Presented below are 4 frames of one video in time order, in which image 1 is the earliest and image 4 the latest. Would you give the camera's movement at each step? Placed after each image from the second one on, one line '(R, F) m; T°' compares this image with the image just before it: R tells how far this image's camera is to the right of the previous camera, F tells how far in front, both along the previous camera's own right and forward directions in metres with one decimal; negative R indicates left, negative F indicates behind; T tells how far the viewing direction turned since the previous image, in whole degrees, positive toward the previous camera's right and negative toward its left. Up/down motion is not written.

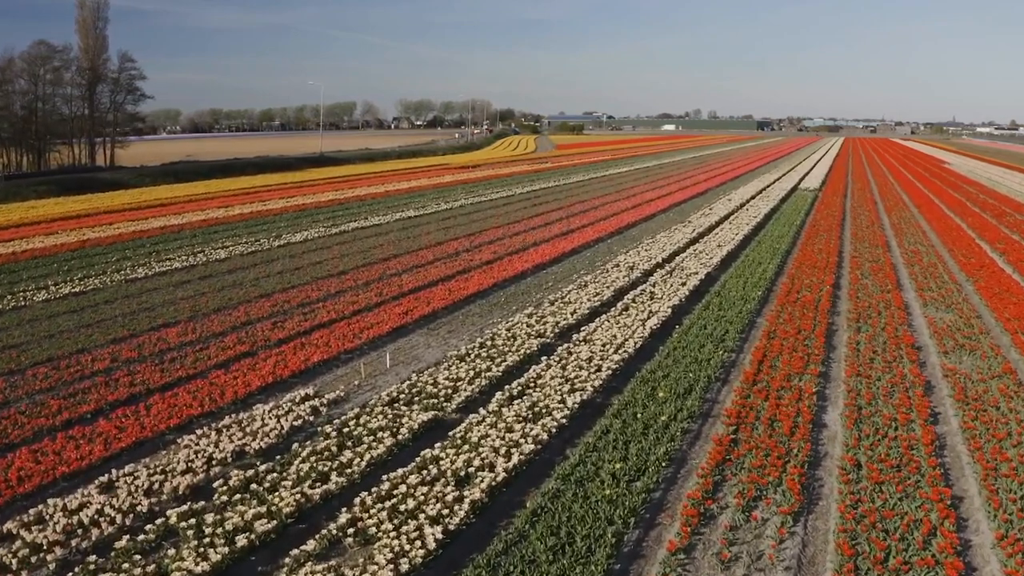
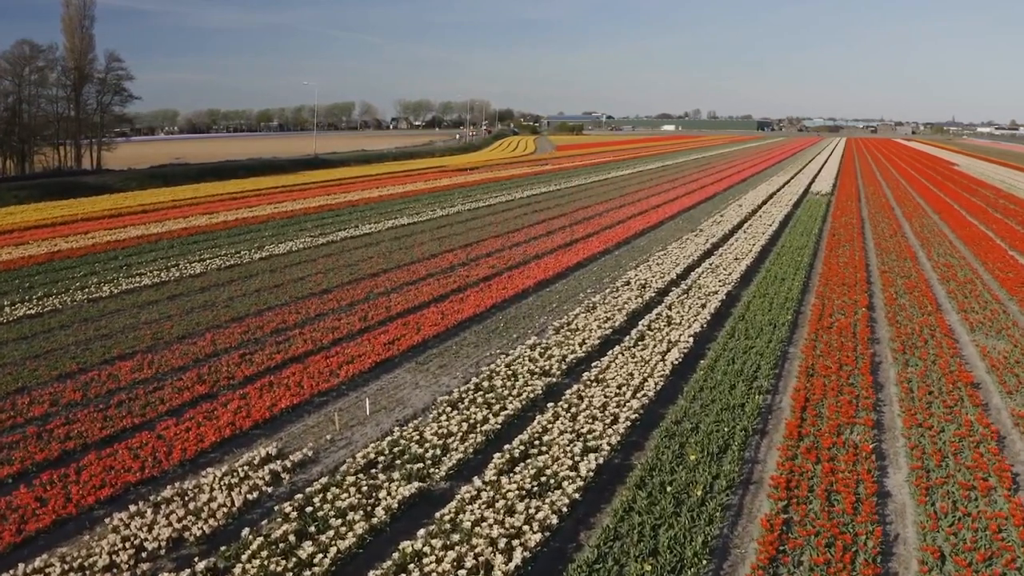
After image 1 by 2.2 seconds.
(0.0, +1.5) m; 0°
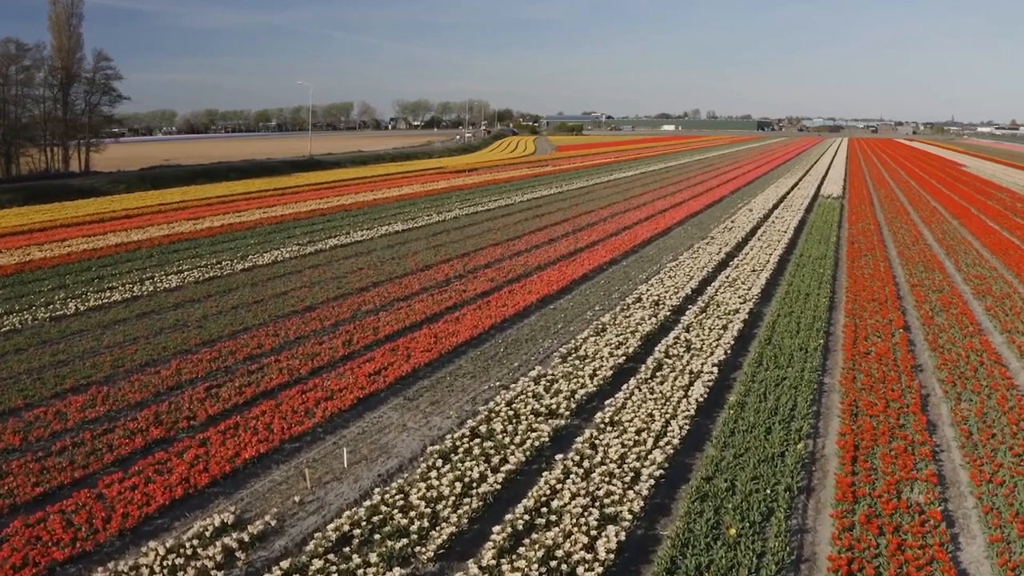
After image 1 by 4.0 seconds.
(0.0, +1.3) m; 0°
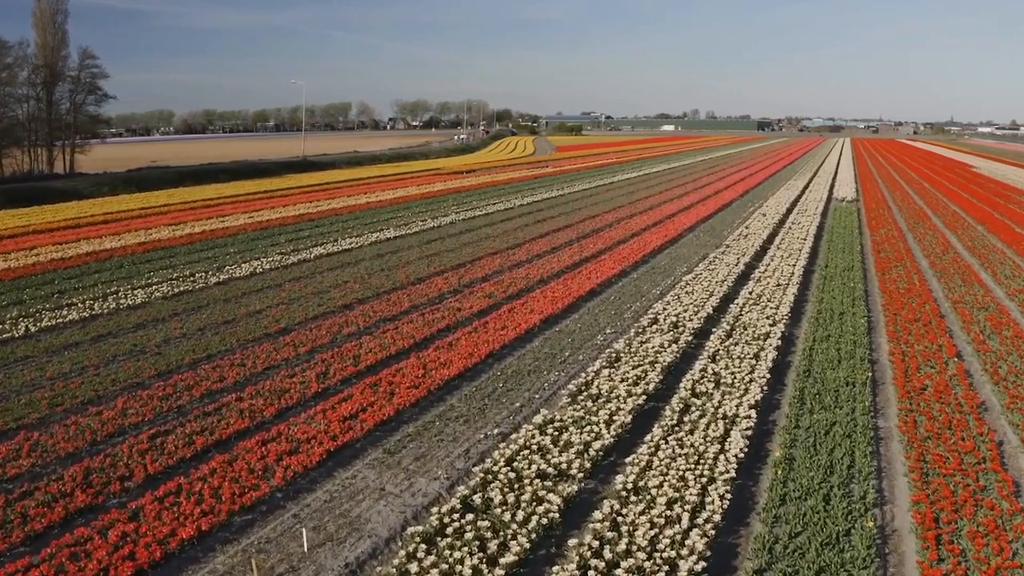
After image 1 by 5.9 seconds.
(0.0, +1.5) m; 0°
